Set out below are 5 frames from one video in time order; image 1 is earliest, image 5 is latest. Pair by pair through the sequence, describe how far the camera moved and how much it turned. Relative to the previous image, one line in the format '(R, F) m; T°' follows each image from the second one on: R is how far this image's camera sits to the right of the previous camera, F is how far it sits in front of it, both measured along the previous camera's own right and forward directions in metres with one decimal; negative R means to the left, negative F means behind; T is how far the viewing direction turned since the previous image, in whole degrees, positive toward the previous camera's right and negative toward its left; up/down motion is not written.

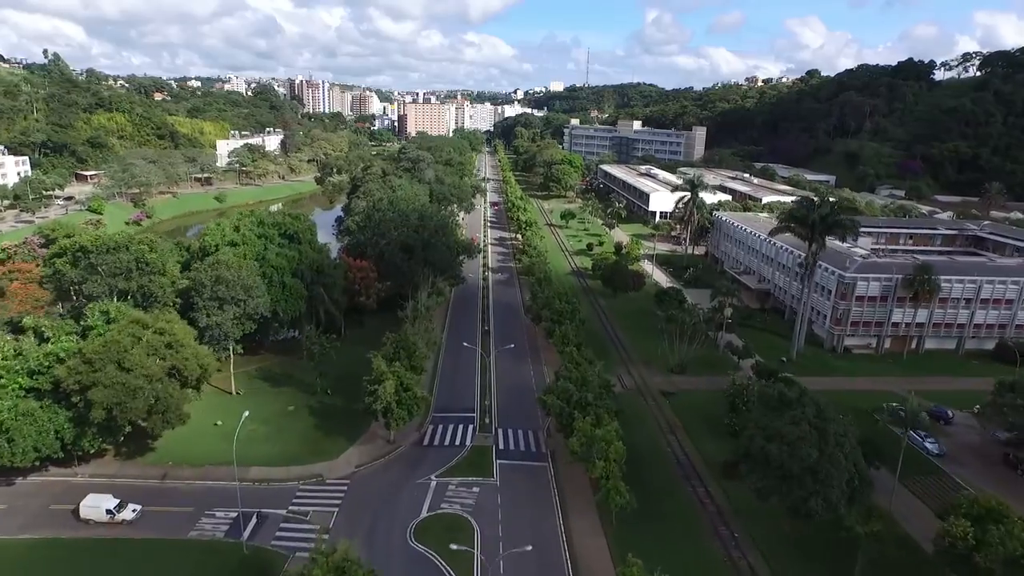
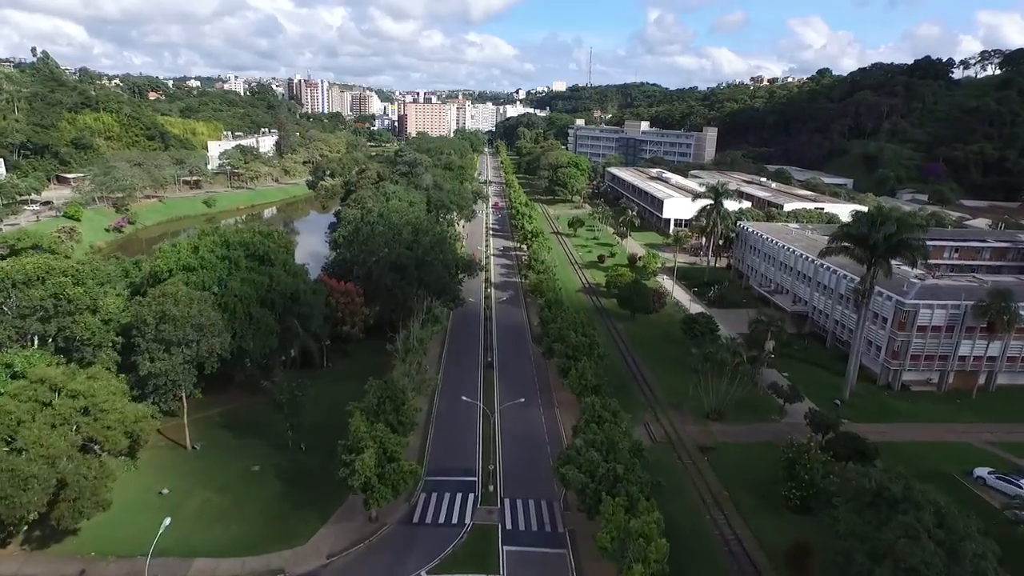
(-0.2, +5.5) m; 0°
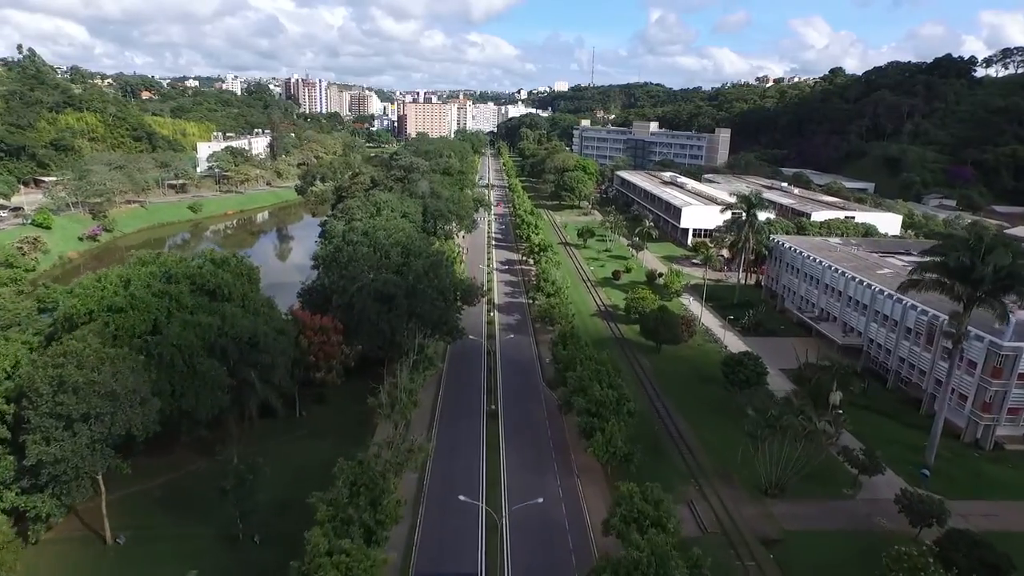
(-0.3, +6.2) m; 0°
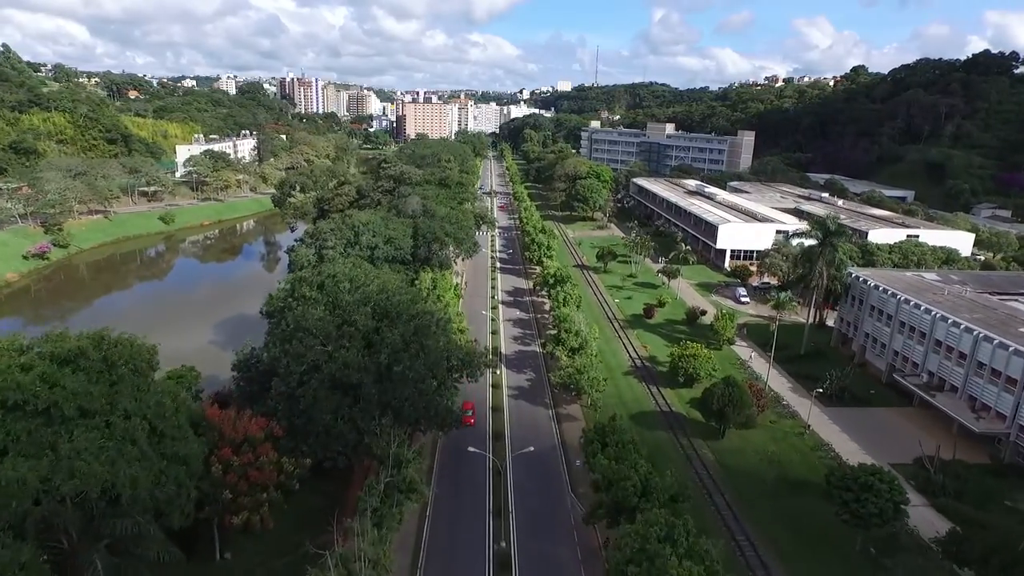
(-0.5, +10.3) m; 0°
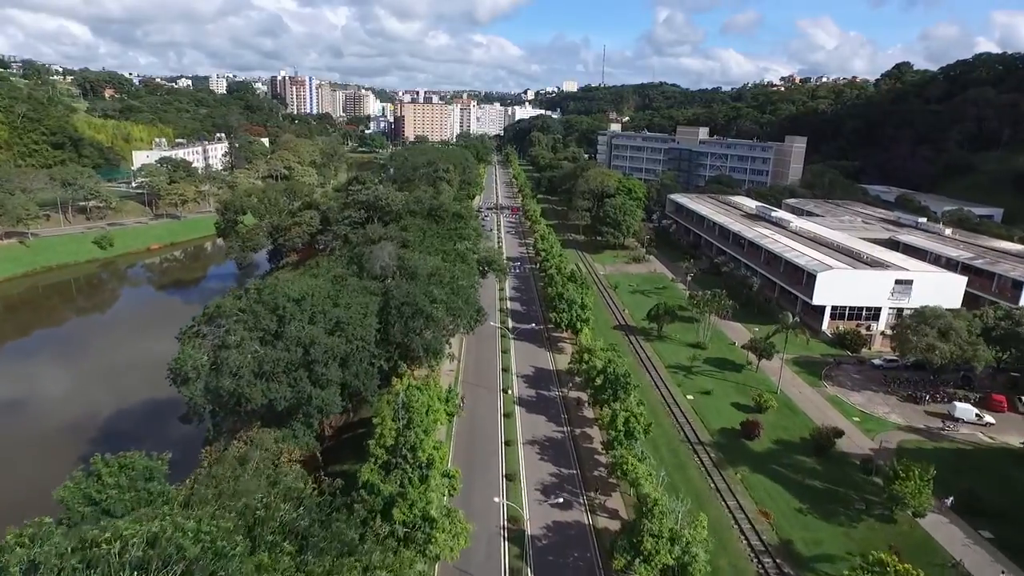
(-0.8, +17.2) m; 0°
